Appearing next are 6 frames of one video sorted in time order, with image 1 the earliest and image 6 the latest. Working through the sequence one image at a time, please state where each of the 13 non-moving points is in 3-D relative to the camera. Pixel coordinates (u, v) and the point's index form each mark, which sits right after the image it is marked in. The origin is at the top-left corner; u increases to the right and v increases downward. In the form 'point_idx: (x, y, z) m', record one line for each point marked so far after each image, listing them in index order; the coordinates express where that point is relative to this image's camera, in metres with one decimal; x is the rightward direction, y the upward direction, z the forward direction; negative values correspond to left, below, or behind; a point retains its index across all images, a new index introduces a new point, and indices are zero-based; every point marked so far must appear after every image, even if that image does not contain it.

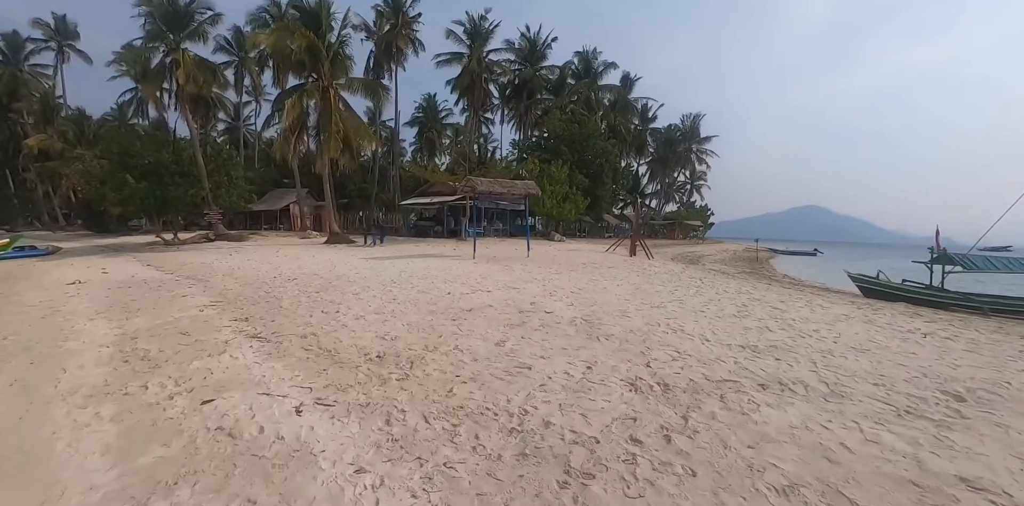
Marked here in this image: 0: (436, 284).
0: (-1.7, -0.7, +9.5) m
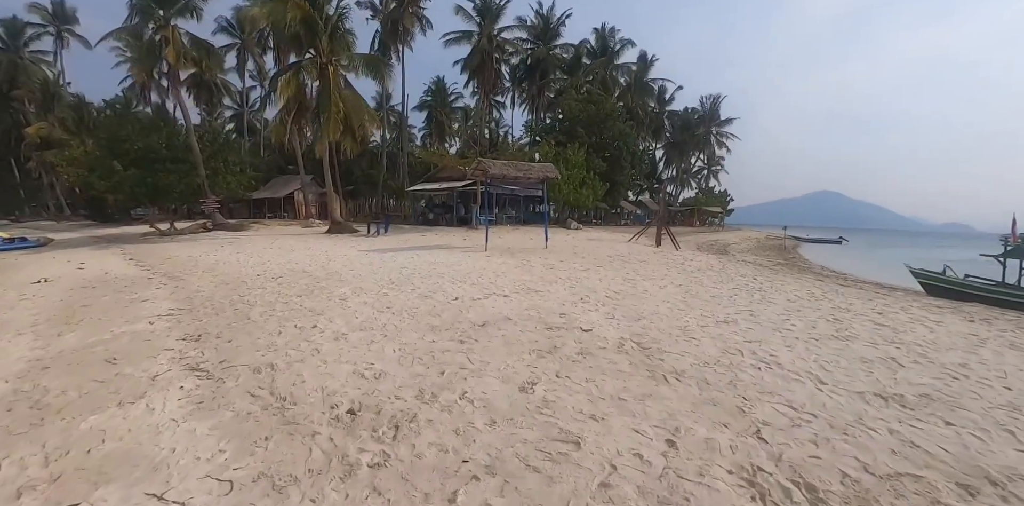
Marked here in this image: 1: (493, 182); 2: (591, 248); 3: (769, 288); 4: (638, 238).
0: (-1.3, -0.6, +8.0) m
1: (-0.6, +2.4, +14.2) m
2: (+2.7, +0.2, +14.6) m
3: (+4.8, -0.7, +7.9) m
4: (+5.9, +0.6, +19.6) m
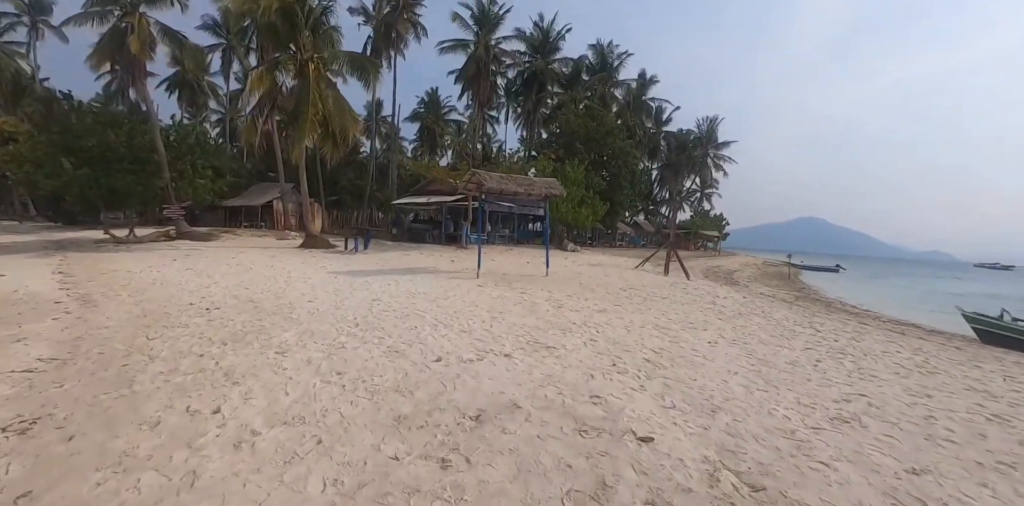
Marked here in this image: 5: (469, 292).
0: (-1.3, -1.1, +6.0) m
1: (-0.7, +1.6, +12.3) m
2: (+2.5, -0.7, +12.7) m
3: (+4.8, -1.4, +6.1) m
4: (+5.6, -0.5, +17.9) m
5: (-0.9, -0.8, +8.8) m
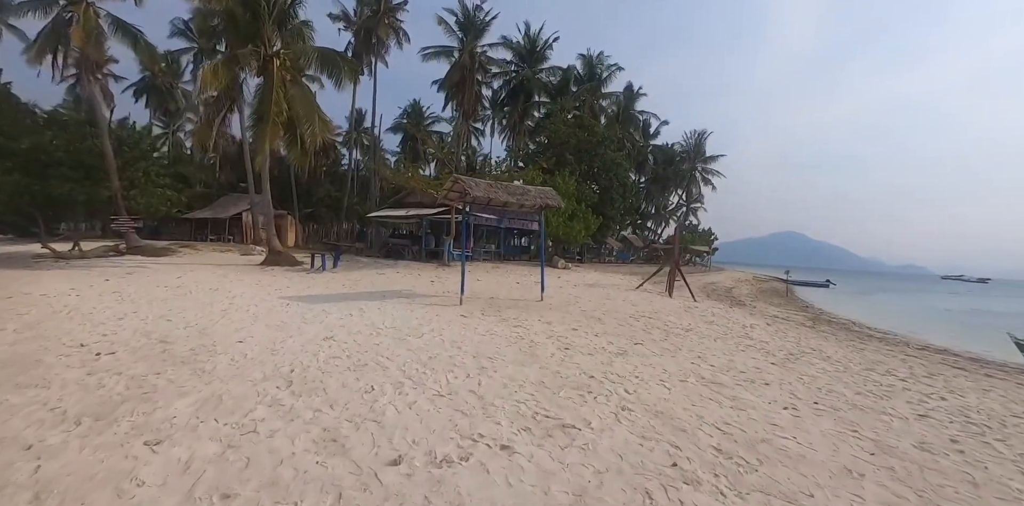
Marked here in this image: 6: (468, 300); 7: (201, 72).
0: (-1.3, -1.4, +4.2) m
1: (-0.9, +1.1, +10.6) m
2: (+2.3, -1.2, +11.1) m
3: (+4.8, -1.7, +4.5) m
4: (+5.2, -1.2, +16.3) m
5: (-1.0, -1.2, +7.0) m
6: (-1.0, -1.1, +9.6) m
7: (-10.1, +5.8, +13.8) m
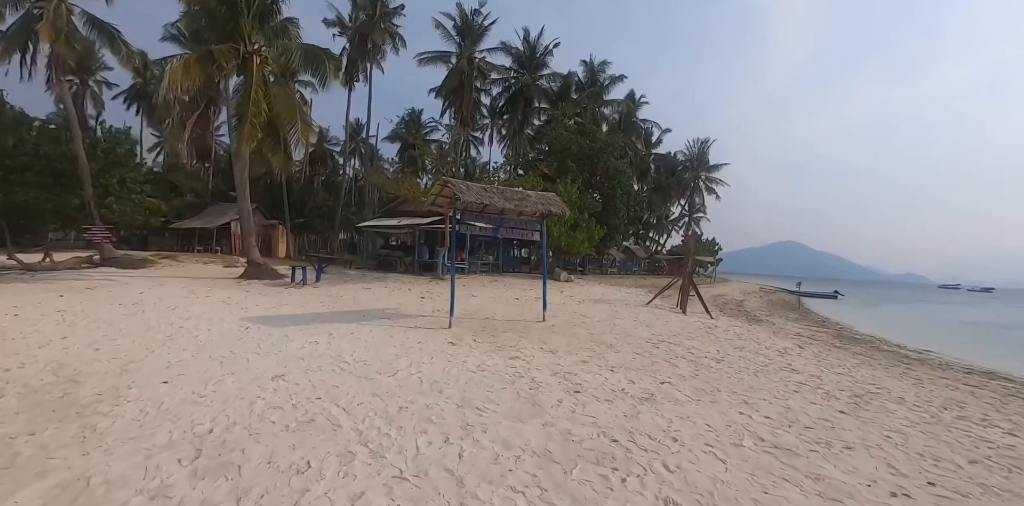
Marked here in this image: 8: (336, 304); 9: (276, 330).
0: (-1.4, -1.6, +2.9) m
1: (-0.9, +0.8, +9.4) m
2: (+2.2, -1.5, +9.8) m
3: (+4.8, -1.8, +3.3) m
4: (+5.1, -1.6, +15.0) m
5: (-1.1, -1.4, +5.8) m
6: (-1.0, -1.3, +8.3) m
7: (-10.1, +5.4, +12.7) m
8: (-4.2, -1.2, +10.1) m
9: (-4.1, -1.3, +7.3) m
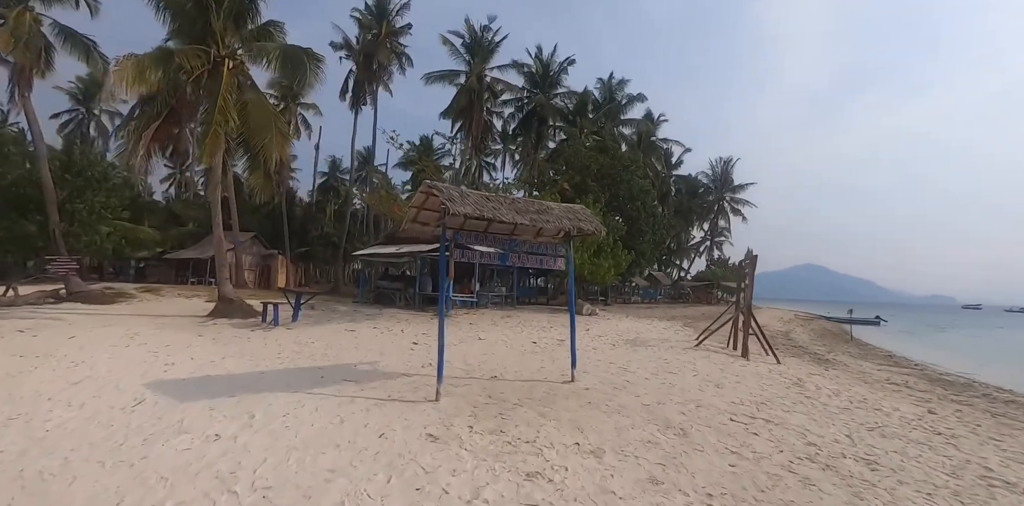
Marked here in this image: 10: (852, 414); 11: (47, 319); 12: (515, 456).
0: (-1.3, -1.7, +0.5) m
1: (-0.7, +0.3, +7.1) m
2: (+2.5, -2.1, +7.2) m
3: (+4.8, -1.9, +0.6) m
4: (+5.6, -2.4, +12.3) m
5: (-0.9, -1.7, +3.3) m
6: (-0.8, -1.8, +5.8) m
7: (-9.8, +4.5, +11.0) m
8: (-3.9, -1.8, +7.8) m
9: (-3.9, -1.8, +5.0) m
10: (+4.8, -2.2, +6.0) m
11: (-13.6, -2.0, +12.4) m
12: (0.0, -1.8, +3.7) m
